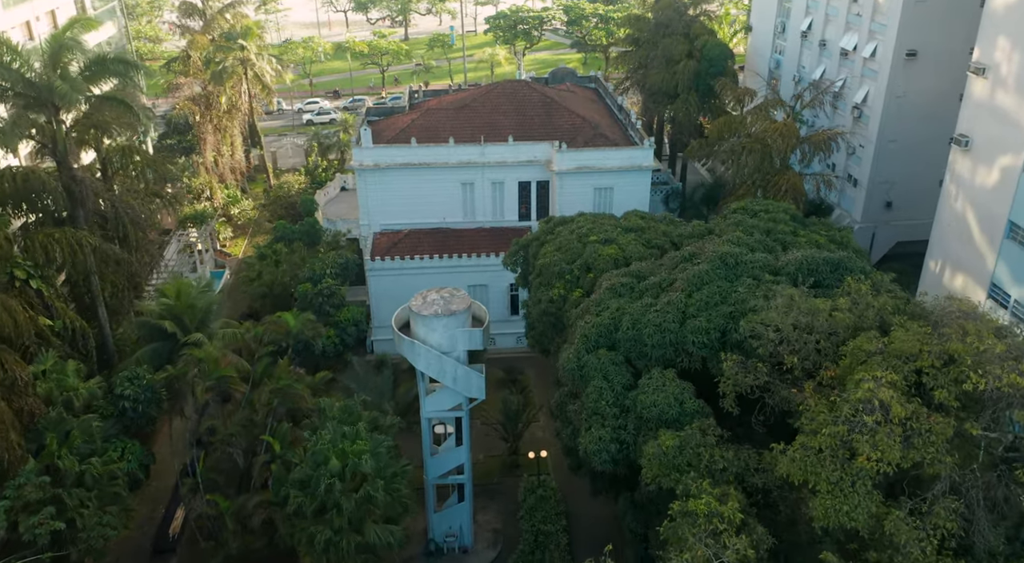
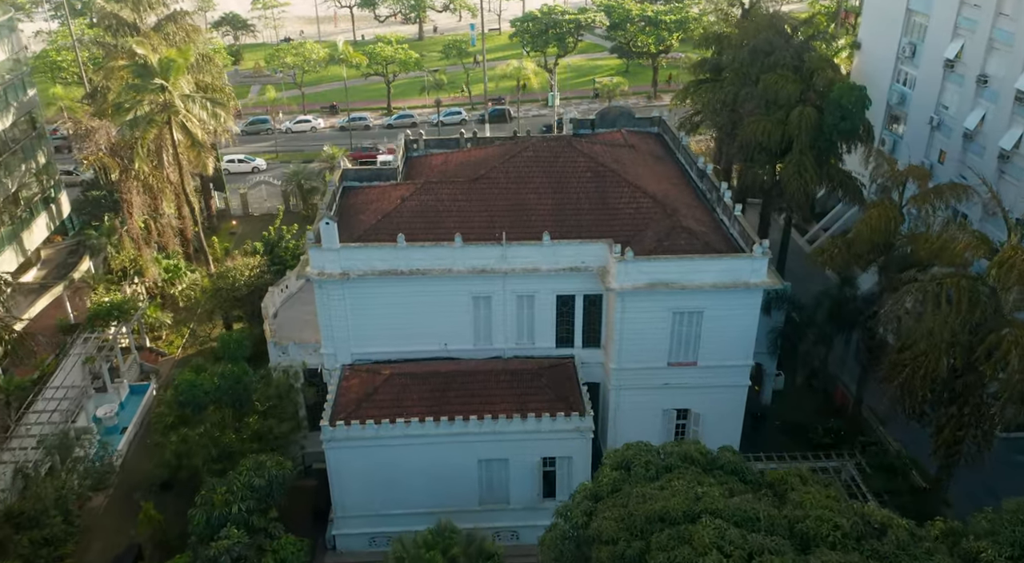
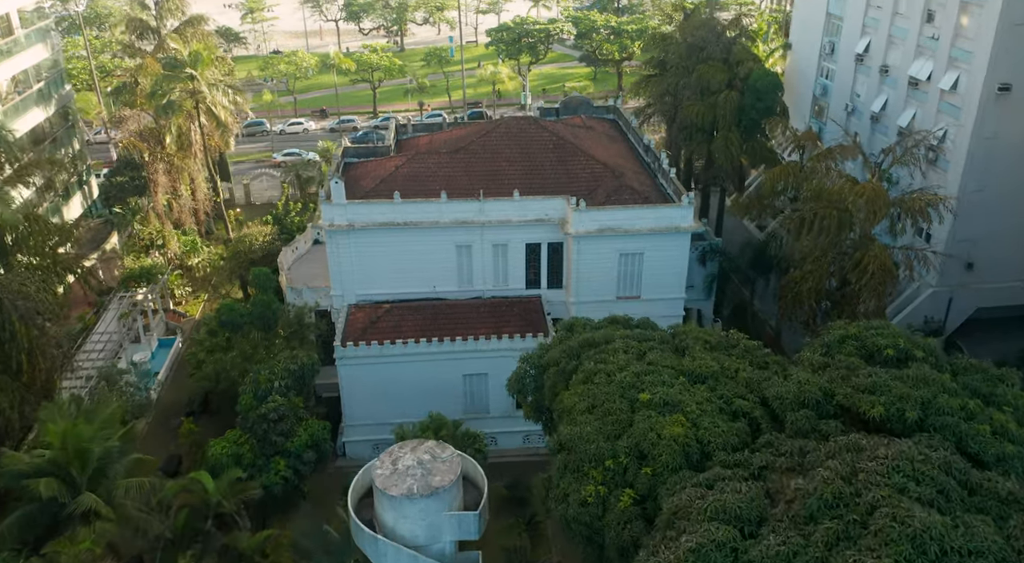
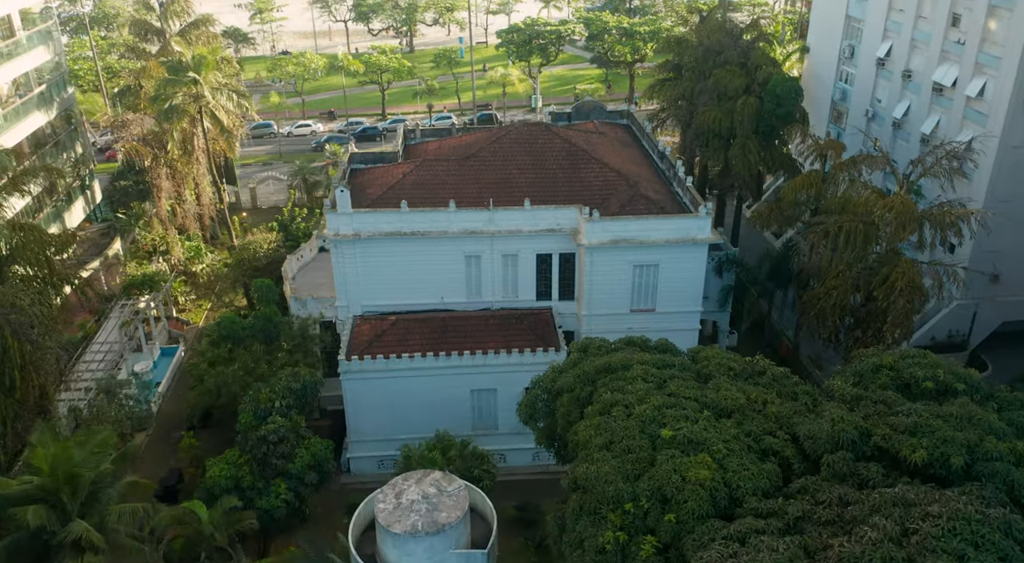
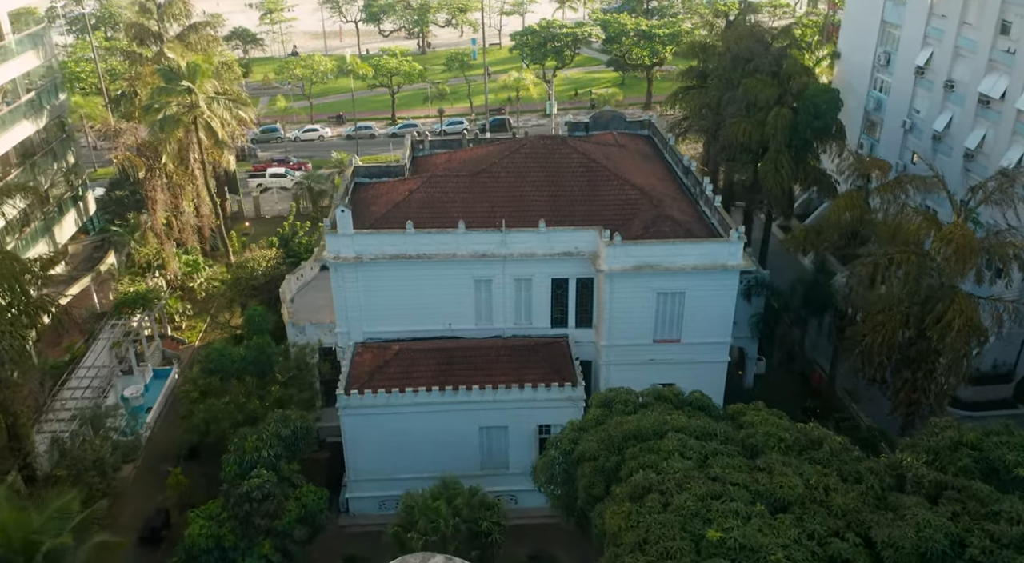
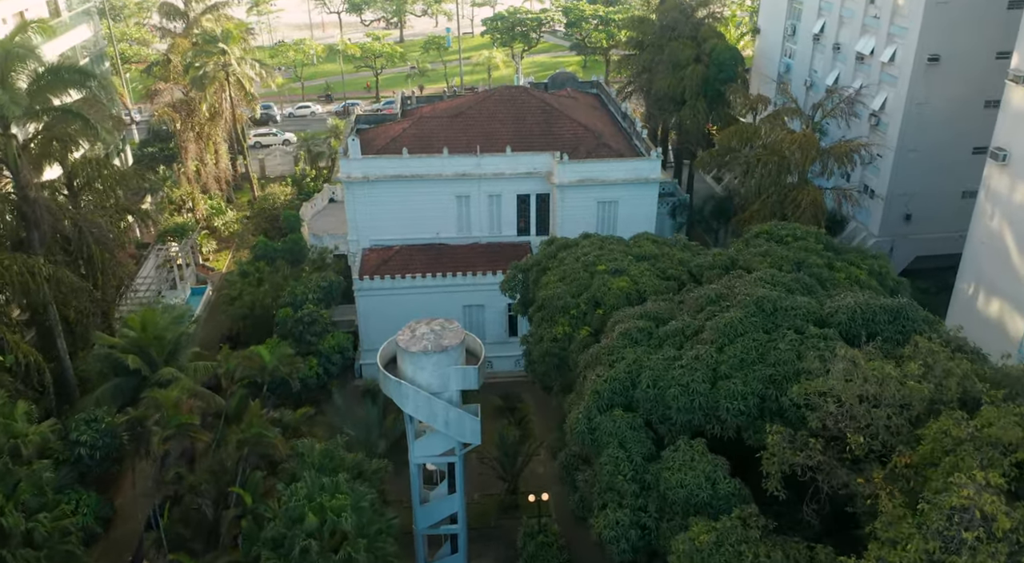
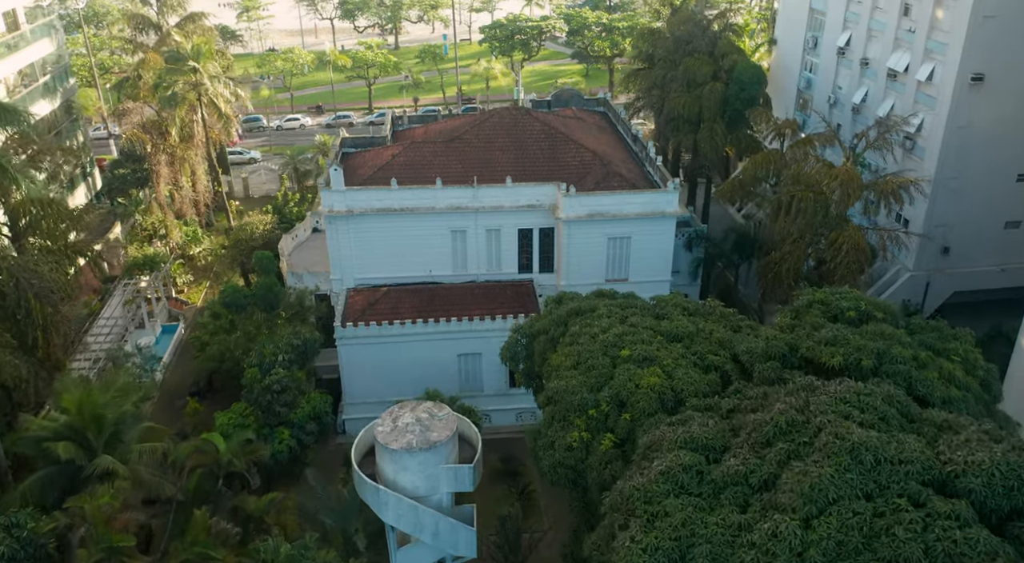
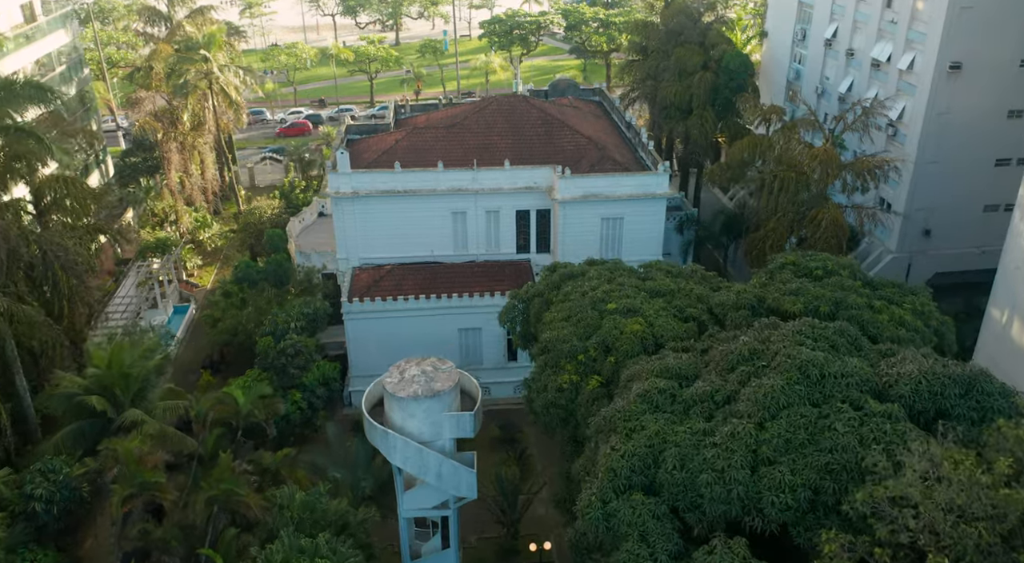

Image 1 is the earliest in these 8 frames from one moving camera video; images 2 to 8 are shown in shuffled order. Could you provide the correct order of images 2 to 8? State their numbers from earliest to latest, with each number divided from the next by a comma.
6, 8, 7, 3, 4, 5, 2
